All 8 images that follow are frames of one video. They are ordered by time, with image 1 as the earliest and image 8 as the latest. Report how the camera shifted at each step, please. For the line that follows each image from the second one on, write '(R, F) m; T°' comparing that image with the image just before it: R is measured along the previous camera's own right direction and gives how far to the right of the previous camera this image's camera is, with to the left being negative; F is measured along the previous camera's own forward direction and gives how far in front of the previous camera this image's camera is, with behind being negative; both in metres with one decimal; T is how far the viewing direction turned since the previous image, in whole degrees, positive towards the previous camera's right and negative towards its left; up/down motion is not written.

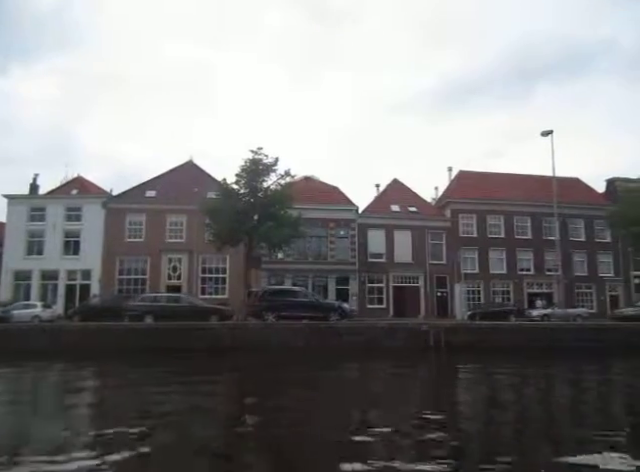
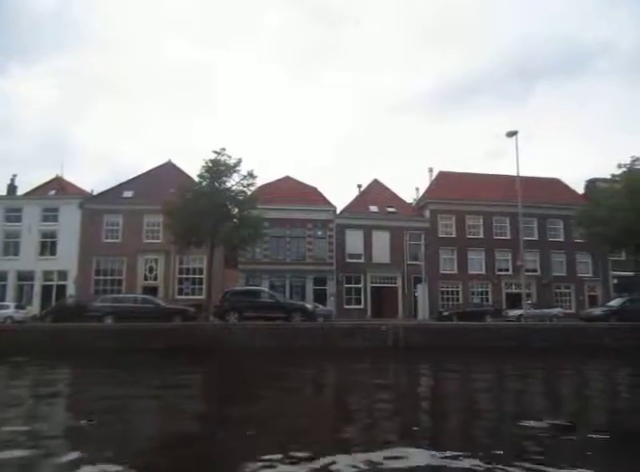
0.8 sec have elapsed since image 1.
(+1.1, 0.0) m; 0°
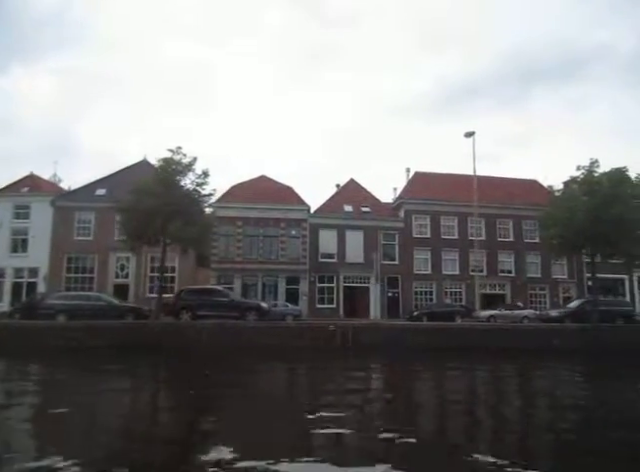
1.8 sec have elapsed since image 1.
(+1.3, 0.0) m; 0°
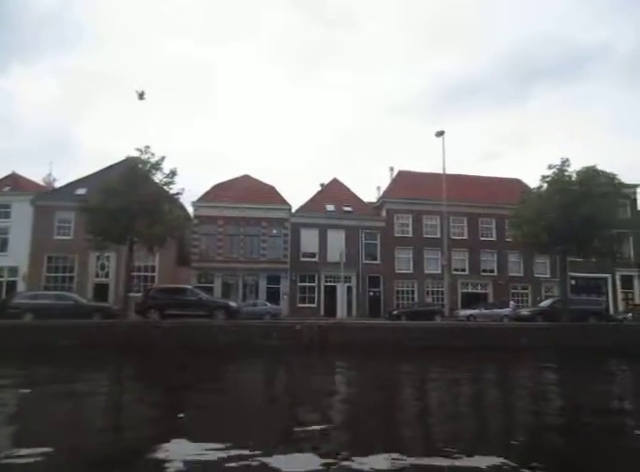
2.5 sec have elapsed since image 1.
(+0.9, 0.0) m; 0°
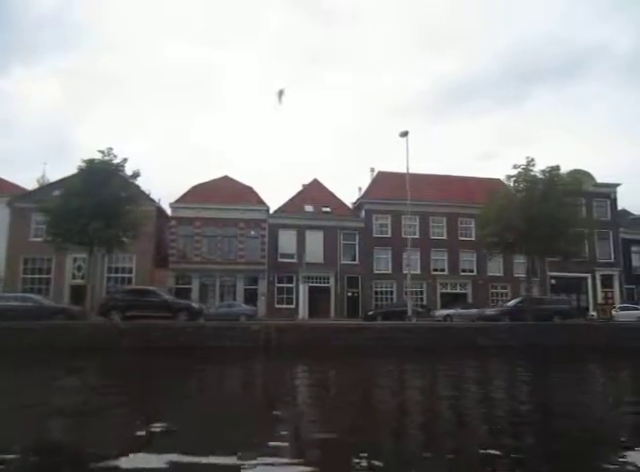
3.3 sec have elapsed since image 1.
(+1.1, 0.0) m; 0°
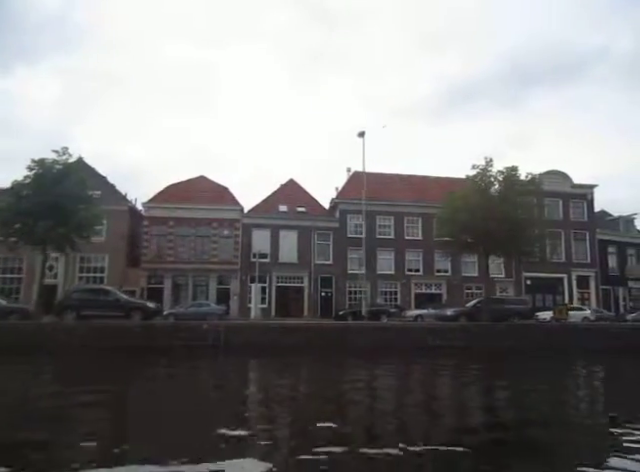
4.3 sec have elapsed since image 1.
(+1.4, 0.0) m; 0°
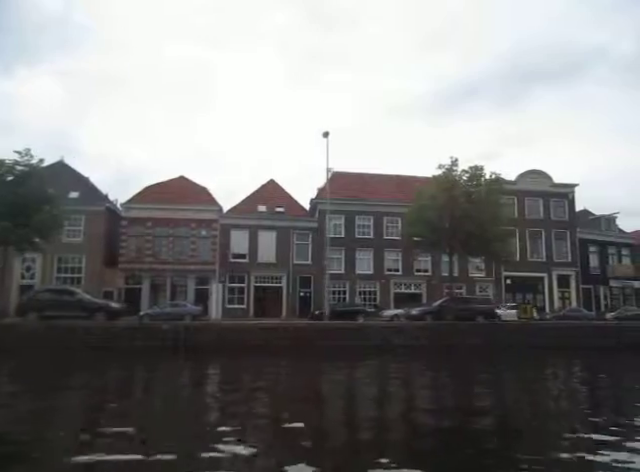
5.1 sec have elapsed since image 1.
(+1.1, 0.0) m; 0°
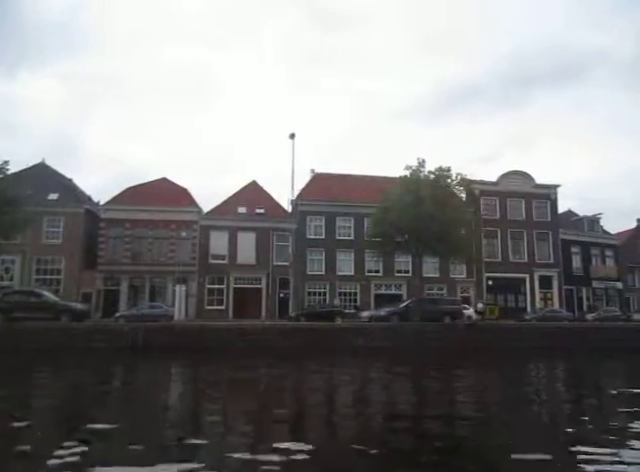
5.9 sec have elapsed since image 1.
(+1.1, 0.0) m; 0°
